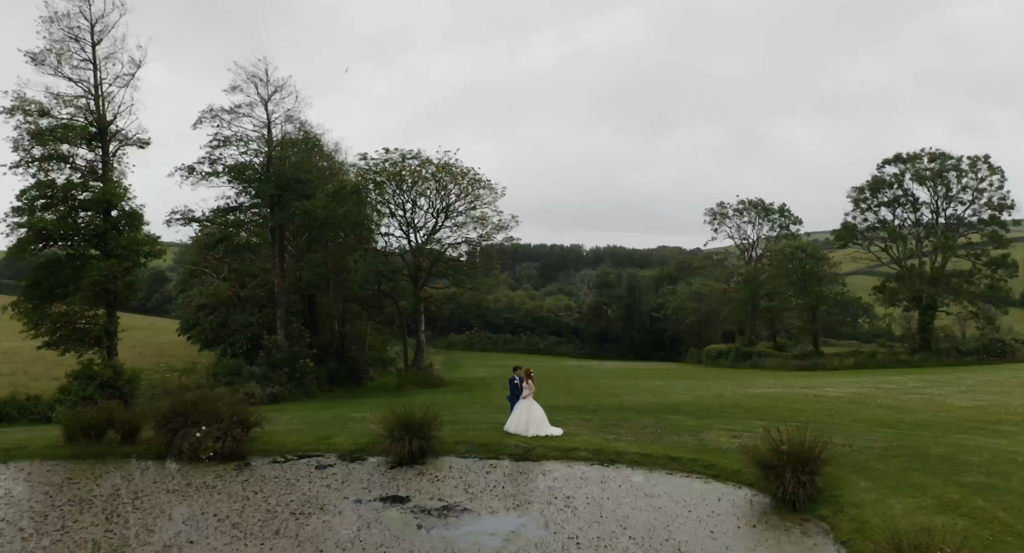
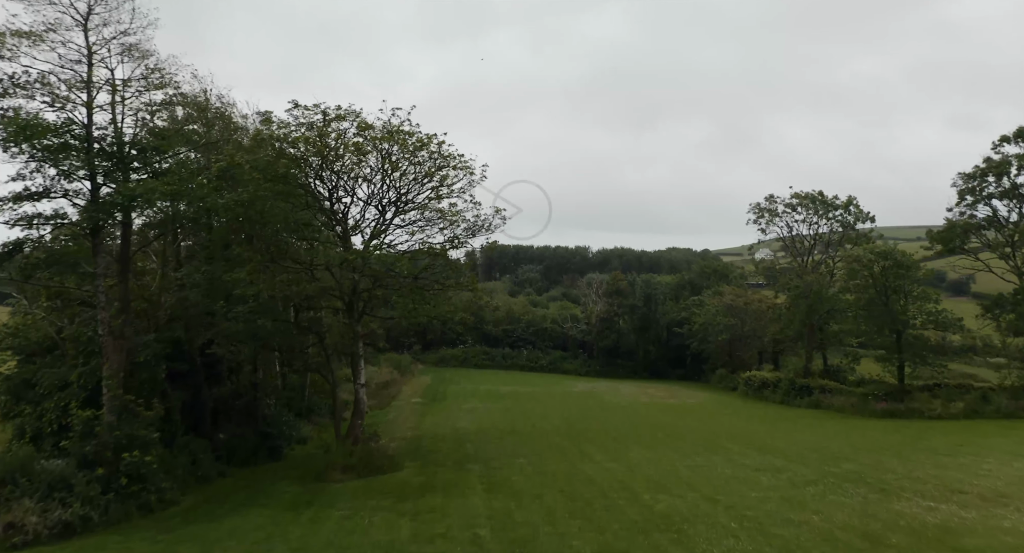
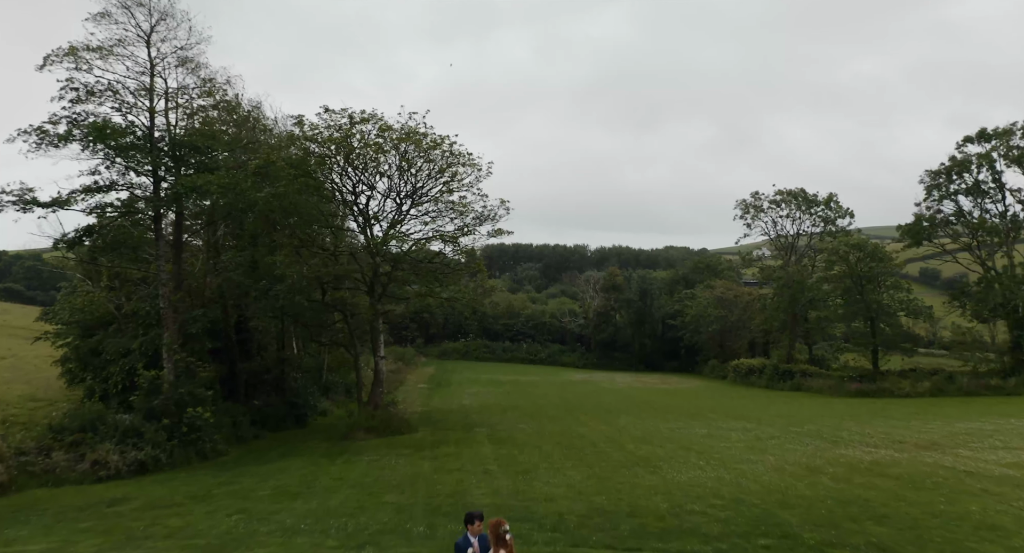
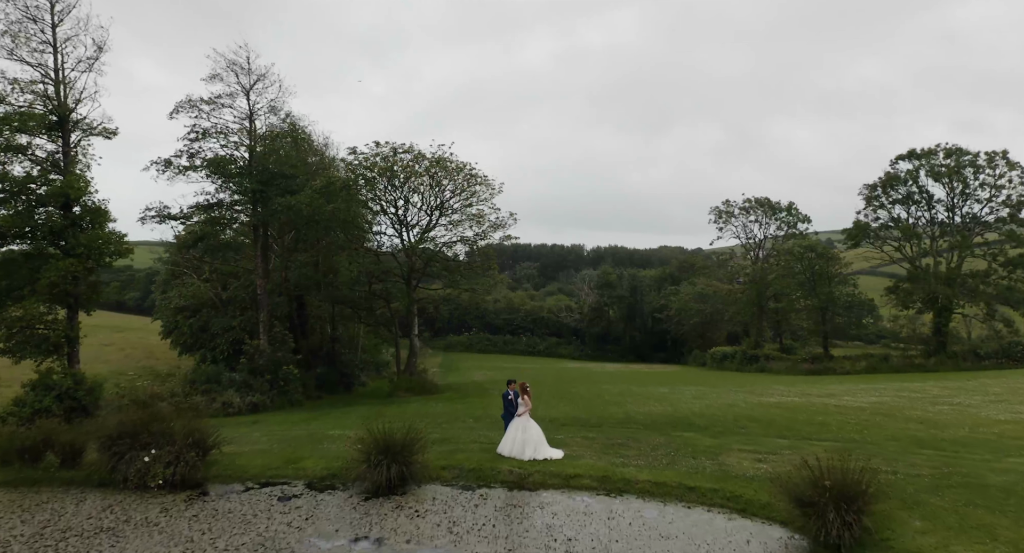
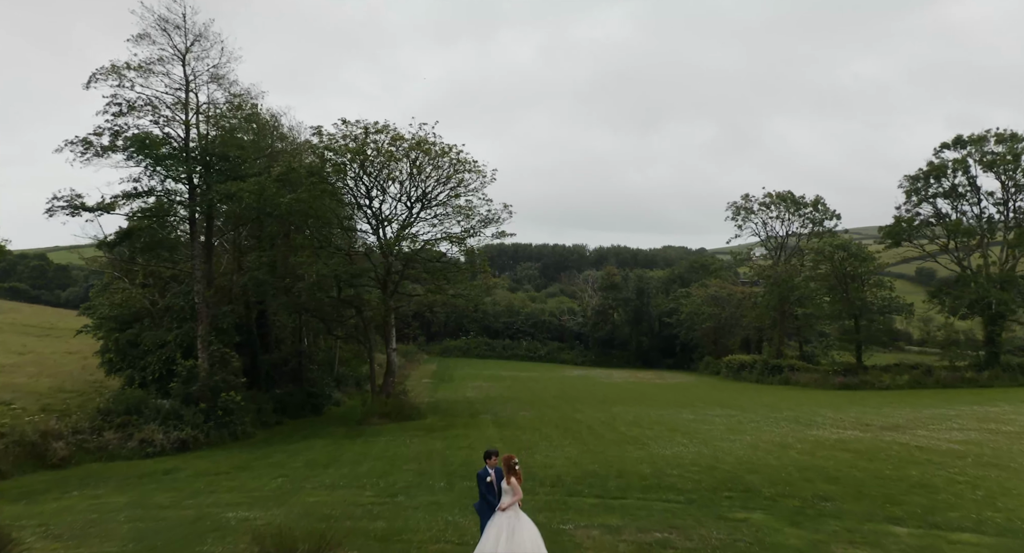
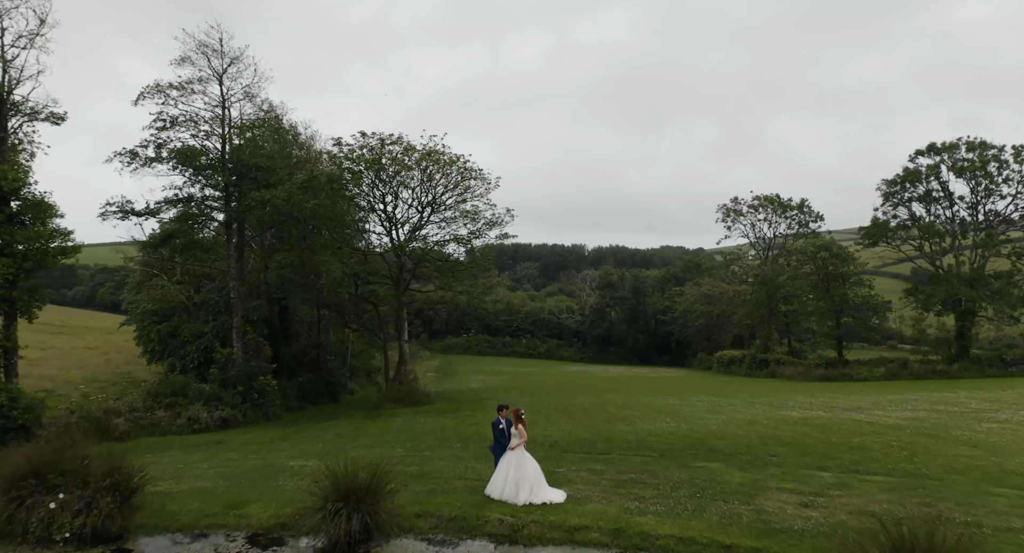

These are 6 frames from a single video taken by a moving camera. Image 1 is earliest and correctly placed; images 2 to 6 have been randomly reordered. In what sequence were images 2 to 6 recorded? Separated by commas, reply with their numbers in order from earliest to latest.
4, 6, 5, 3, 2
